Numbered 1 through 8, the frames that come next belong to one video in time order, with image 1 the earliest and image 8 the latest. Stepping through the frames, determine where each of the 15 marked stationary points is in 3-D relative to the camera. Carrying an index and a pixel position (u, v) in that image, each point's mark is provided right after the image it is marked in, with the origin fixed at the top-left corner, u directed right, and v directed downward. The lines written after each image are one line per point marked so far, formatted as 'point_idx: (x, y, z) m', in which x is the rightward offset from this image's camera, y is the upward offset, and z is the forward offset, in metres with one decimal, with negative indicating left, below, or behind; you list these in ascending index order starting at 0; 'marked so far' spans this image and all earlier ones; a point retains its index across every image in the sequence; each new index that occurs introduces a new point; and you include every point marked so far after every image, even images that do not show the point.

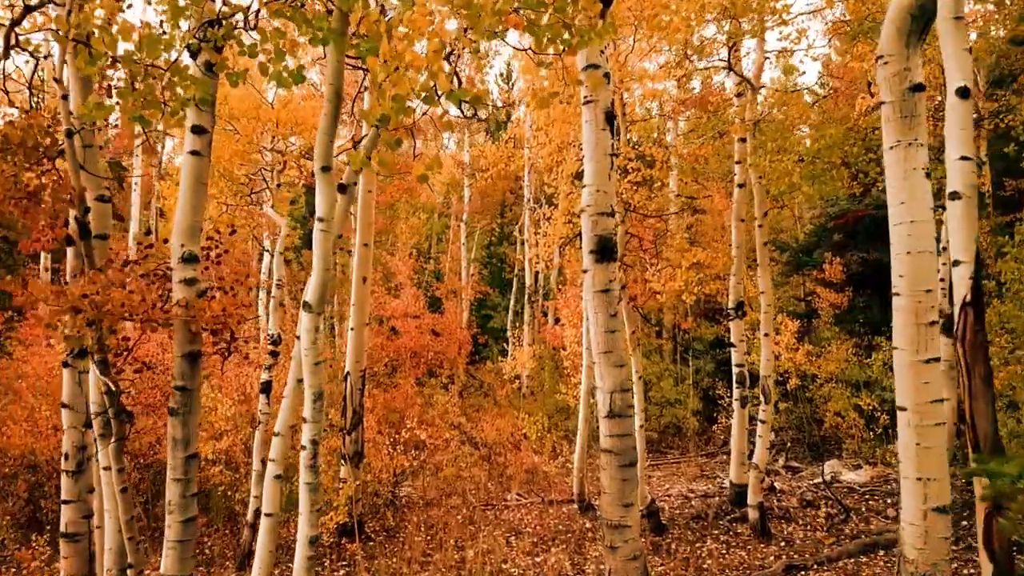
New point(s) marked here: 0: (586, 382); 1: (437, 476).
0: (+1.2, -1.4, +10.3) m
1: (-1.3, -3.2, +11.7) m
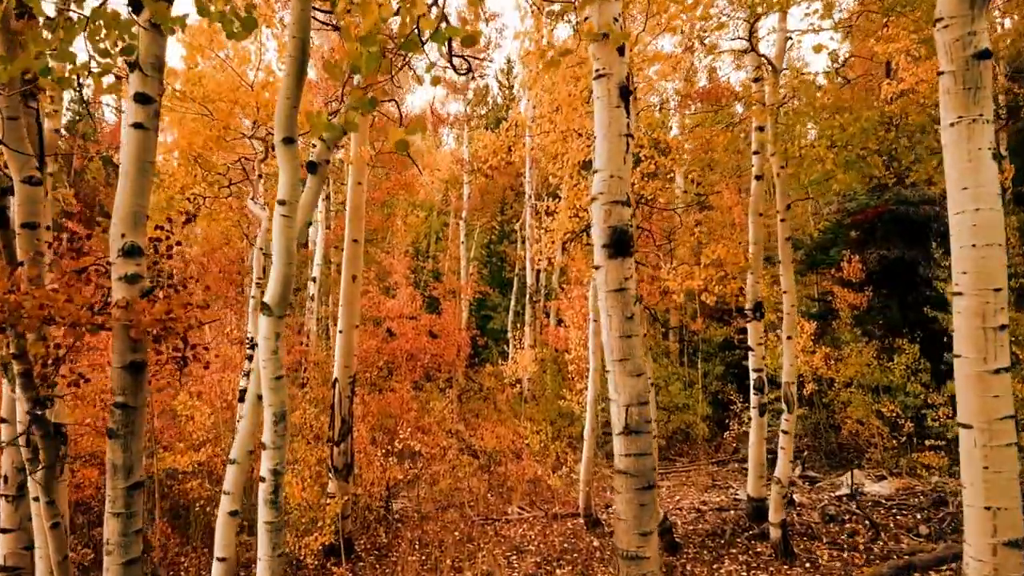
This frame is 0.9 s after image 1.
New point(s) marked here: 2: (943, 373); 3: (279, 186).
0: (+1.2, -1.4, +9.6) m
1: (-1.3, -3.2, +11.0) m
2: (+7.8, -1.5, +12.3) m
3: (-1.1, +0.5, +3.3) m
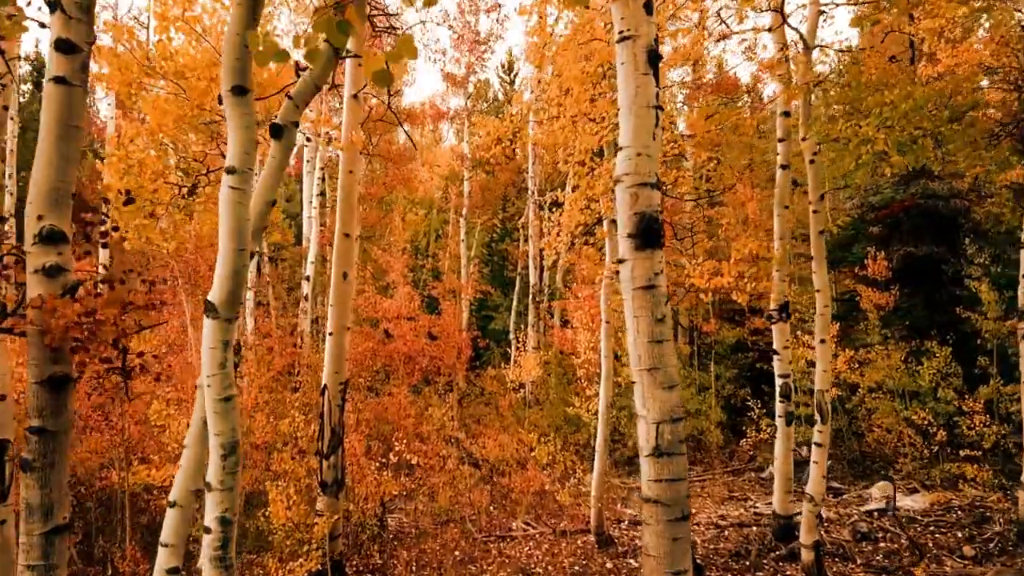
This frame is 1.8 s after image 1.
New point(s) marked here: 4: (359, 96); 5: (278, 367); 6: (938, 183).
0: (+1.2, -1.4, +8.9) m
1: (-1.2, -3.2, +10.2) m
2: (+7.8, -1.5, +11.5) m
3: (-1.1, +0.5, +2.6) m
4: (-1.8, +2.3, +8.2) m
5: (-4.4, -1.5, +12.8) m
6: (+7.4, +1.8, +11.8) m
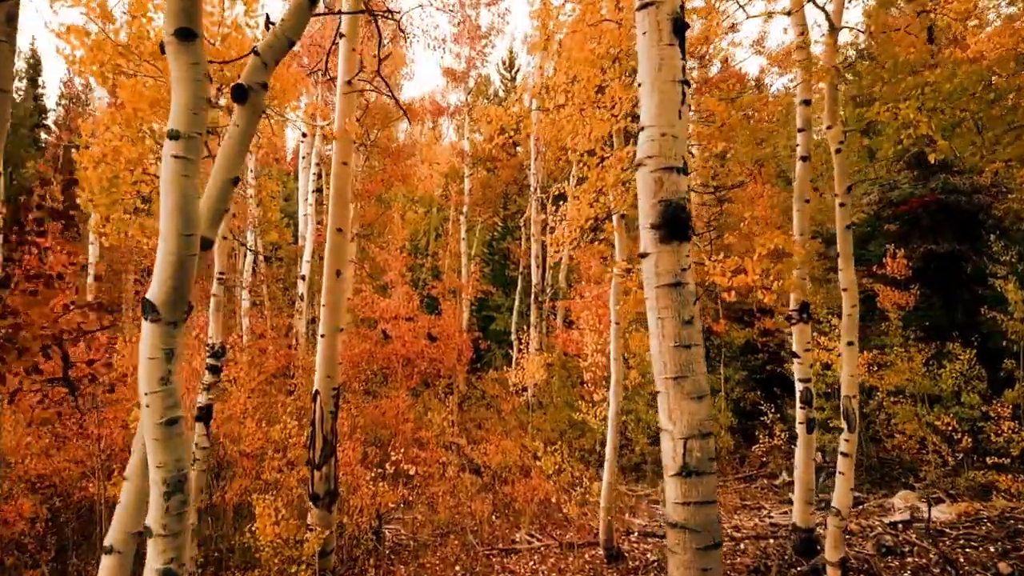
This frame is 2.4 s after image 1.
0: (+1.3, -1.4, +8.4) m
1: (-1.1, -3.2, +9.7) m
2: (+7.9, -1.5, +11.0) m
3: (-1.0, +0.5, +2.1) m
4: (-1.8, +2.3, +7.7) m
5: (-4.3, -1.5, +12.3) m
6: (+7.4, +1.8, +11.3) m
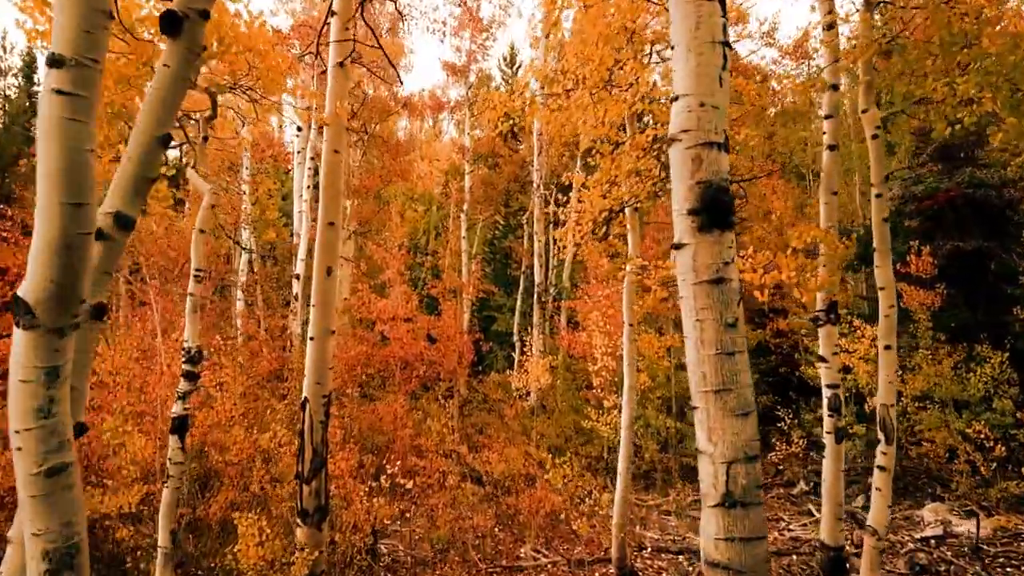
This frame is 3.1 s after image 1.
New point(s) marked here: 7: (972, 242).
0: (+1.3, -1.4, +7.8) m
1: (-1.1, -3.2, +9.2) m
2: (+7.9, -1.5, +10.4) m
3: (-1.0, +0.5, +1.5) m
4: (-1.7, +2.3, +7.1) m
5: (-4.3, -1.5, +11.7) m
6: (+7.5, +1.8, +10.8) m
7: (+7.2, +0.7, +10.6) m
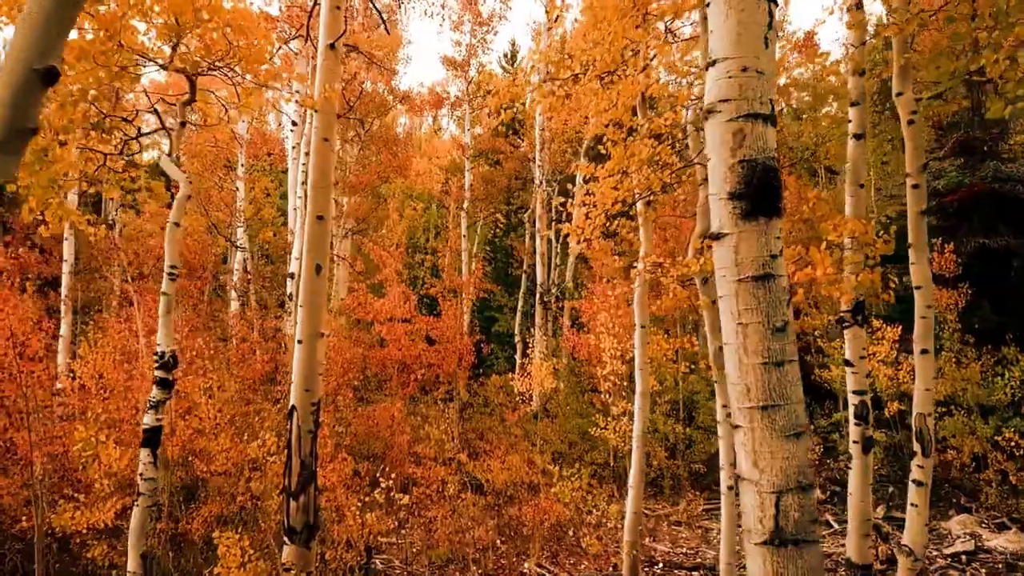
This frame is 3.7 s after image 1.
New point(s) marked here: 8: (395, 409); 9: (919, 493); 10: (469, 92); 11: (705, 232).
0: (+1.4, -1.4, +7.3) m
1: (-1.0, -3.2, +8.7) m
2: (+8.0, -1.5, +9.9) m
3: (-0.9, +0.5, +1.0) m
4: (-1.7, +2.3, +6.6) m
5: (-4.2, -1.4, +11.2) m
6: (+7.5, +1.9, +10.2) m
7: (+7.2, +0.7, +10.1) m
8: (-2.0, -2.1, +11.6) m
9: (+3.5, -1.8, +5.9) m
10: (-1.1, +5.0, +17.2) m
11: (+1.7, +0.5, +5.9) m
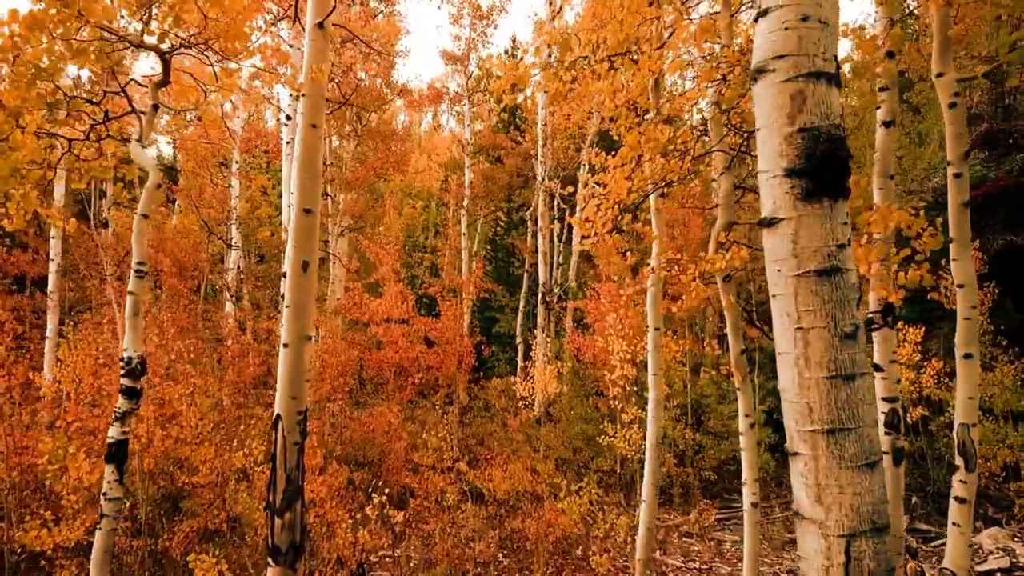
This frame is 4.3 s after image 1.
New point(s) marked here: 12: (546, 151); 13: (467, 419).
0: (+1.4, -1.4, +6.8) m
1: (-1.0, -3.2, +8.2) m
2: (+8.0, -1.5, +9.4) m
3: (-0.9, +0.6, +0.5) m
4: (-1.7, +2.3, +6.1) m
5: (-4.2, -1.4, +10.7) m
6: (+7.6, +1.9, +9.7) m
7: (+7.2, +0.7, +9.6) m
8: (-2.0, -2.1, +11.1) m
9: (+3.5, -1.8, +5.4) m
10: (-1.0, +5.0, +16.7) m
11: (+1.7, +0.5, +5.4) m
12: (+0.7, +2.9, +14.5) m
13: (-0.9, -2.5, +13.3) m
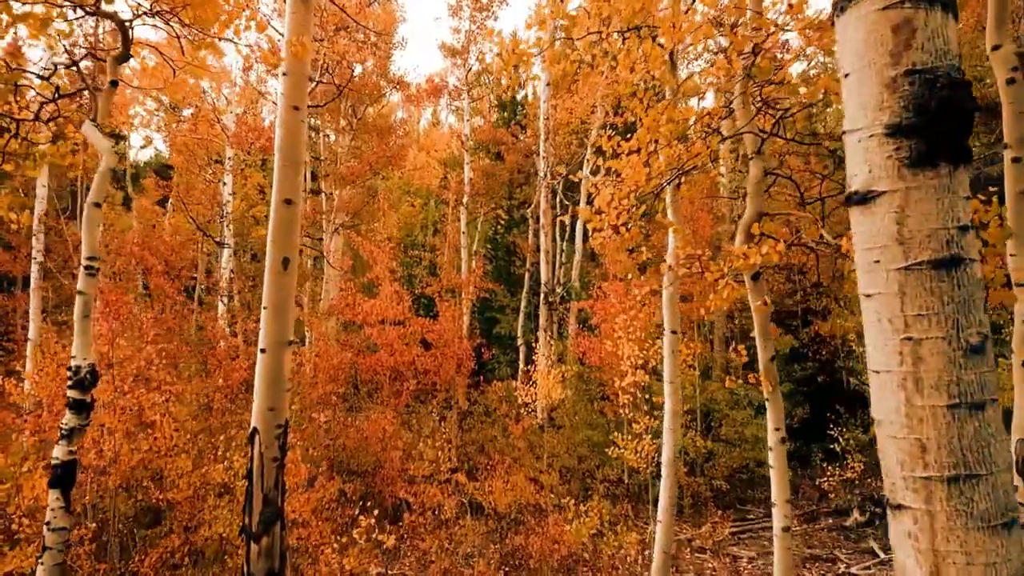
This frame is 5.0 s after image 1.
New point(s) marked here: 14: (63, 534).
0: (+1.4, -1.4, +6.2) m
1: (-1.0, -3.2, +7.6) m
2: (+8.0, -1.5, +8.8) m
3: (-0.9, +0.6, -0.1) m
4: (-1.6, +2.3, +5.5) m
5: (-4.2, -1.4, +10.1) m
6: (+7.6, +1.9, +9.2) m
7: (+7.2, +0.7, +9.0) m
8: (-1.9, -2.1, +10.5) m
9: (+3.6, -1.8, +4.8) m
10: (-1.0, +5.0, +16.1) m
11: (+1.7, +0.5, +4.8) m
12: (+0.8, +2.9, +13.9) m
13: (-0.8, -2.5, +12.7) m
14: (-2.6, -1.4, +4.0) m
